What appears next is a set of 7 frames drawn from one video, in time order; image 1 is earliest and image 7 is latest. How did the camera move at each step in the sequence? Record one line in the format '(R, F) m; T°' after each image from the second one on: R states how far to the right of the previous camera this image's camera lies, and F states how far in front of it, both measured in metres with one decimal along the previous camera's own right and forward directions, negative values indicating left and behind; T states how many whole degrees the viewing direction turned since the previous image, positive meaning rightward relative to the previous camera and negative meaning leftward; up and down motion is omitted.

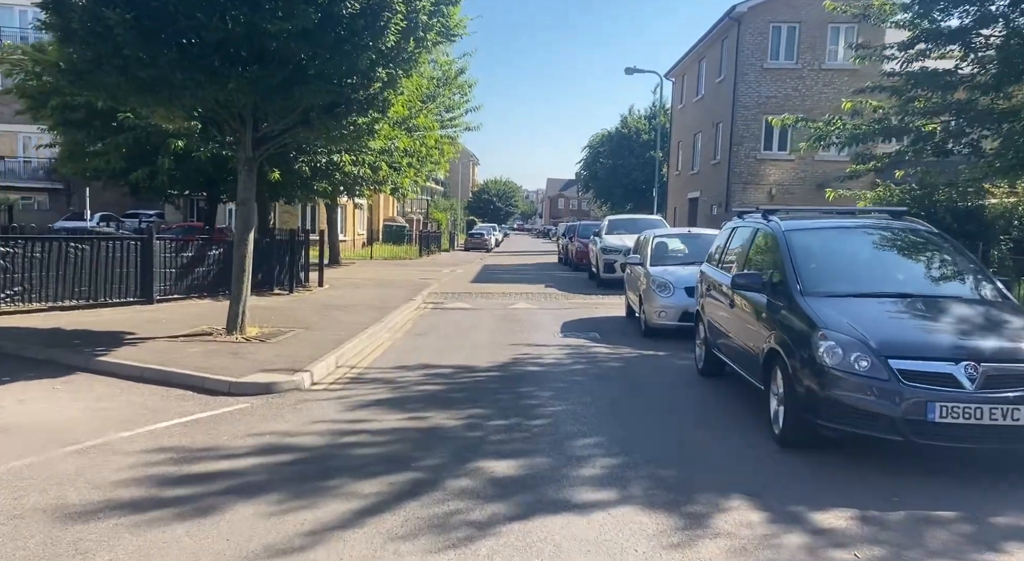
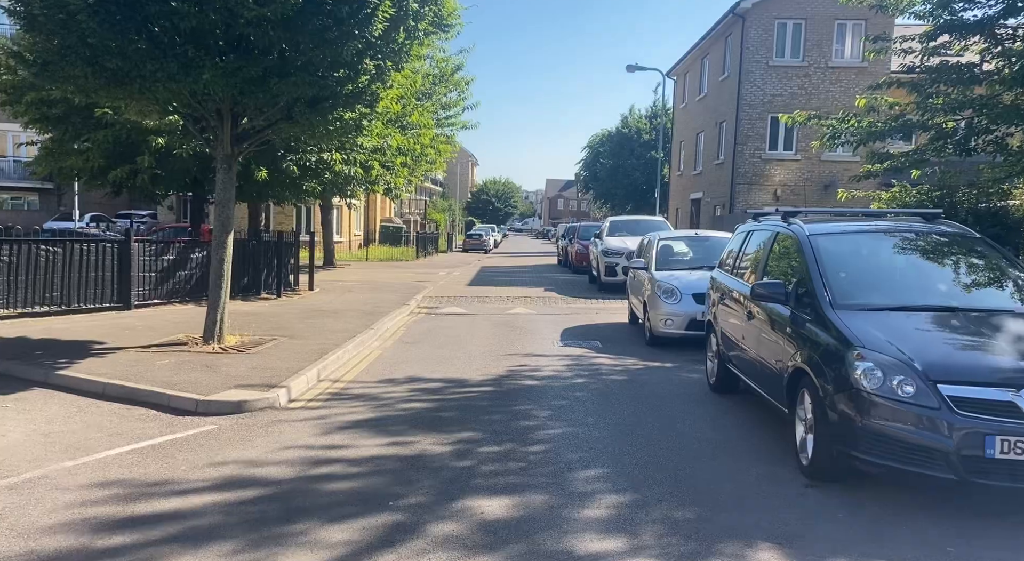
(0.0, +0.7) m; 0°
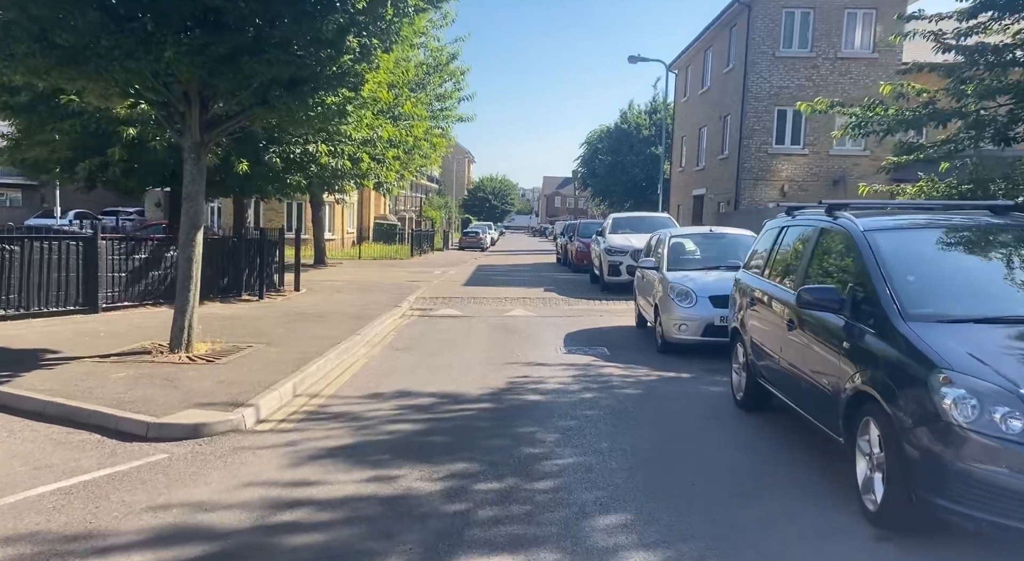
(0.0, +0.9) m; 0°
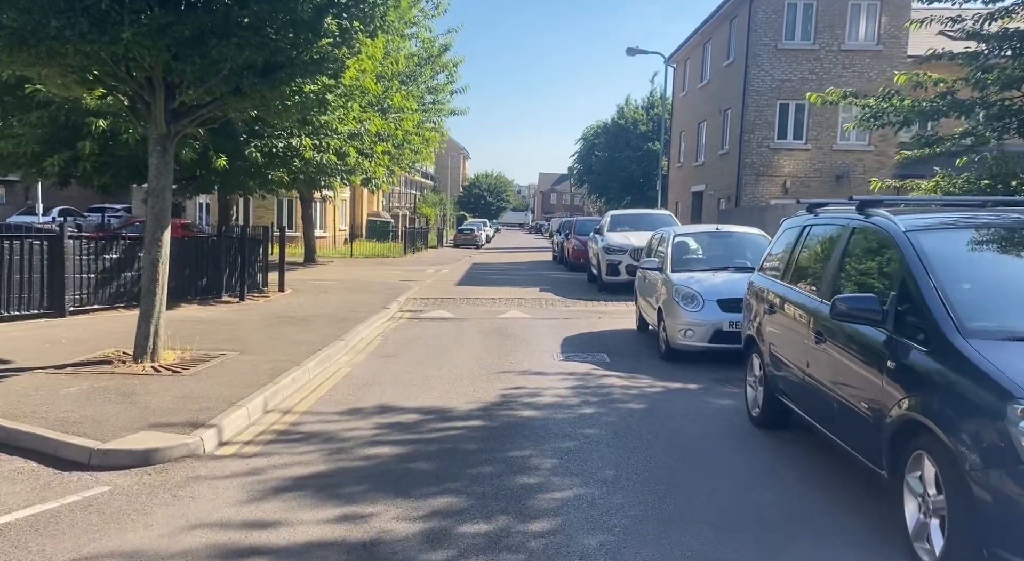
(0.0, +0.7) m; 0°
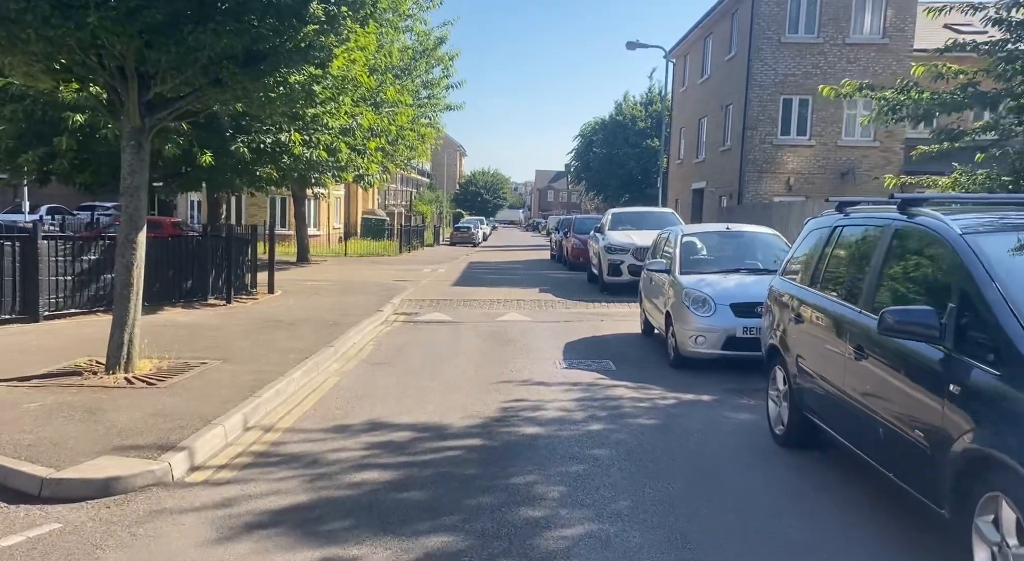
(0.0, +0.5) m; 0°
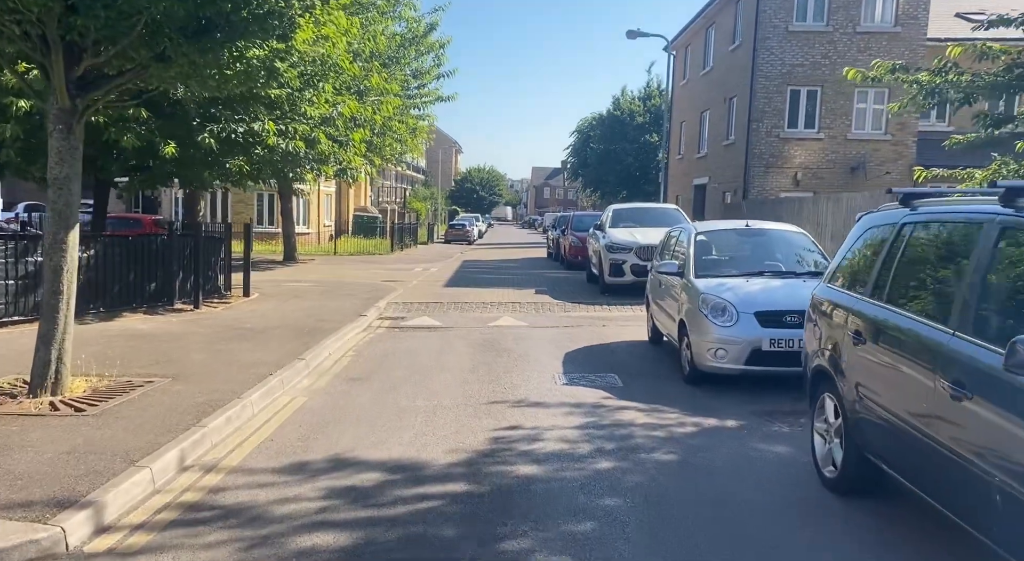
(0.0, +1.1) m; 0°
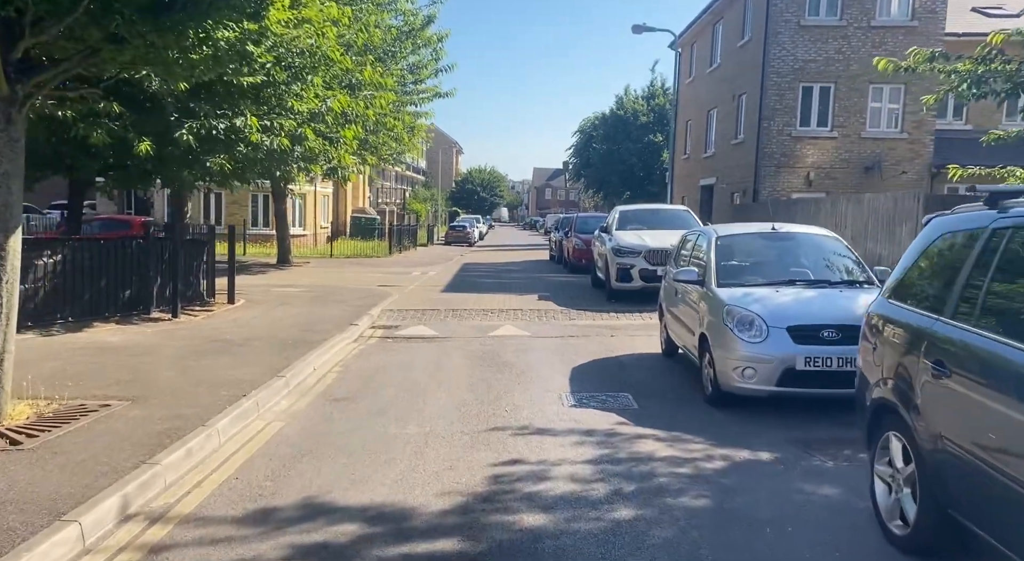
(0.0, +0.8) m; 0°
